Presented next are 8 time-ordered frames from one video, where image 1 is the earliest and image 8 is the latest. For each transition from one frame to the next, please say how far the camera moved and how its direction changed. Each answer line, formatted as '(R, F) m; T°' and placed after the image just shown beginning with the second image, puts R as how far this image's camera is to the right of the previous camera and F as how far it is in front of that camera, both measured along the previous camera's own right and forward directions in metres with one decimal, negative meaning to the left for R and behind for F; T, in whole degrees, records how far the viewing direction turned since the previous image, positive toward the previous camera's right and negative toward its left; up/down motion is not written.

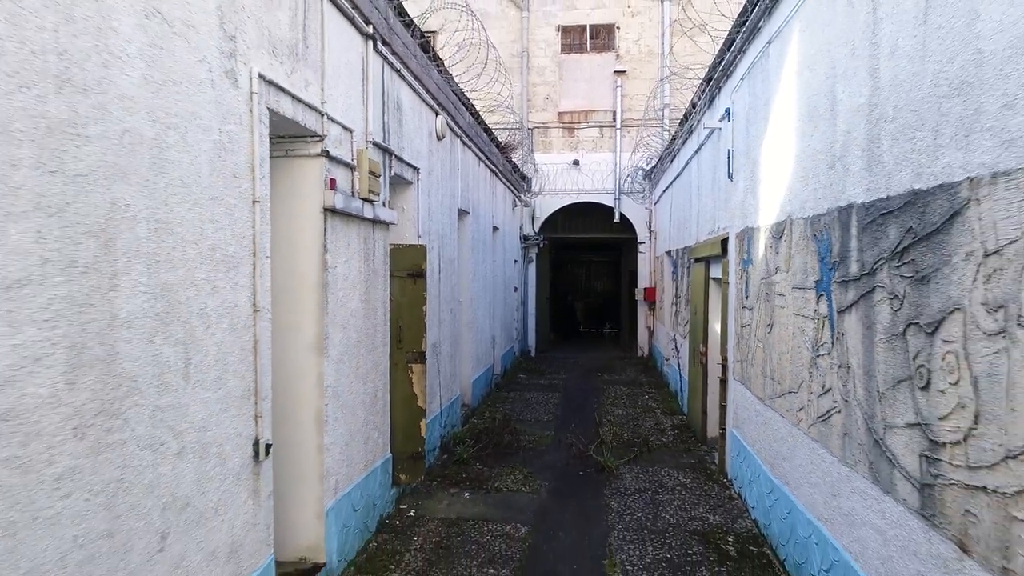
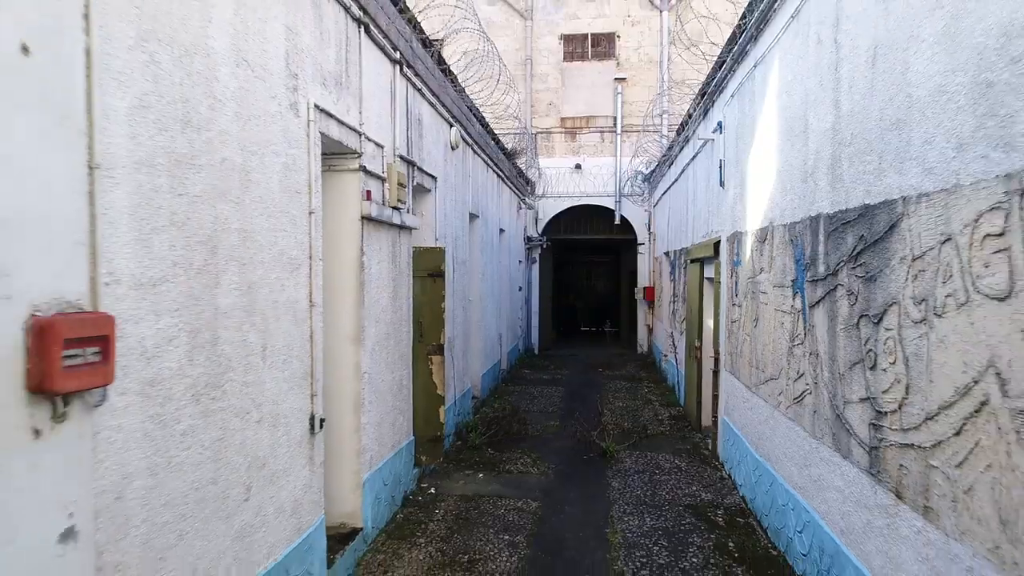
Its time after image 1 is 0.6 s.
(0.0, -0.5) m; -1°
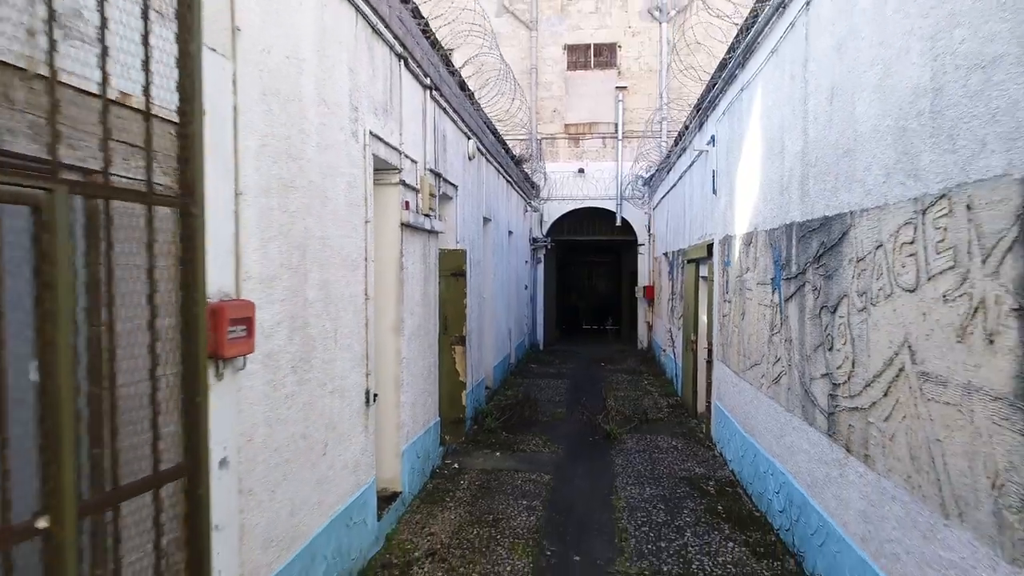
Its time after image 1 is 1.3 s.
(-0.1, -0.6) m; 0°
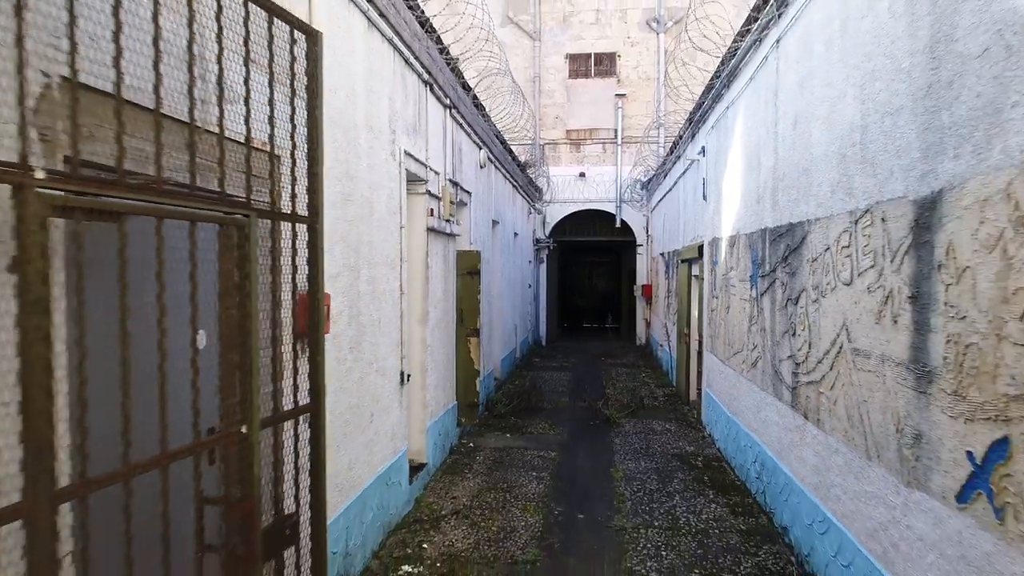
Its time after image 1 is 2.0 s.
(-0.1, -0.6) m; 0°
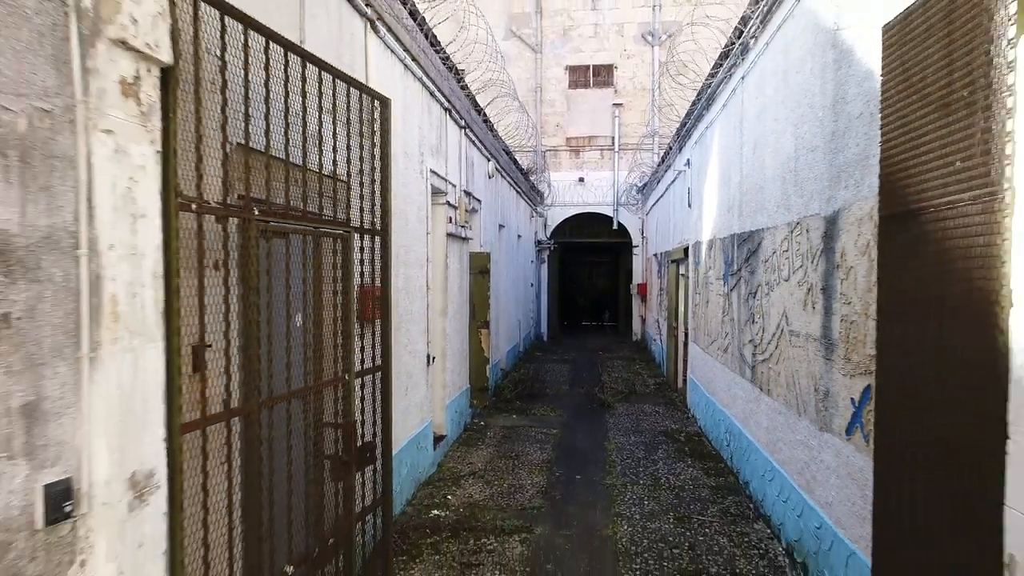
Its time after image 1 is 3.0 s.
(-0.1, -0.8) m; 0°
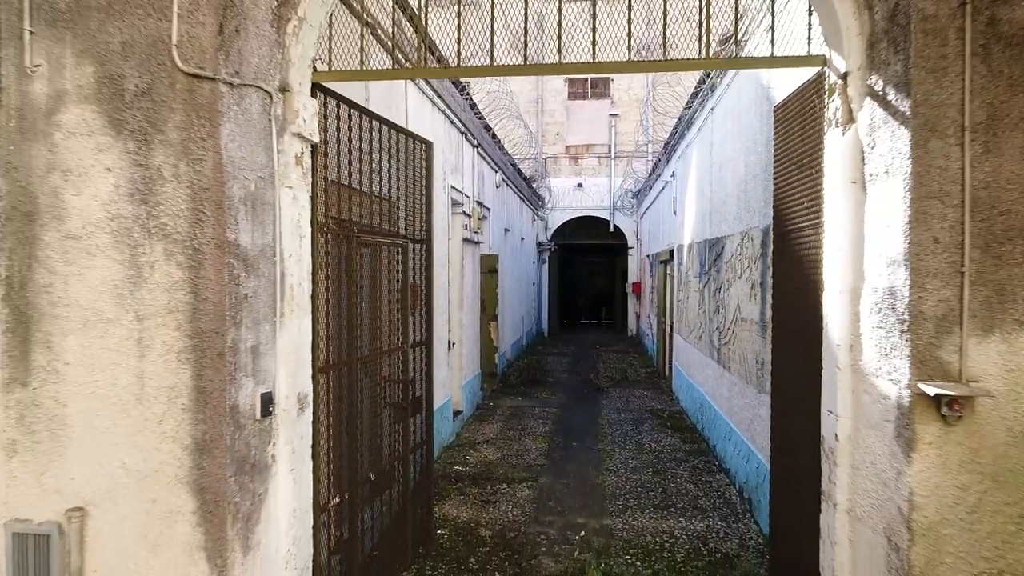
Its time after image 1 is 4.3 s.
(-0.1, -1.0) m; 0°
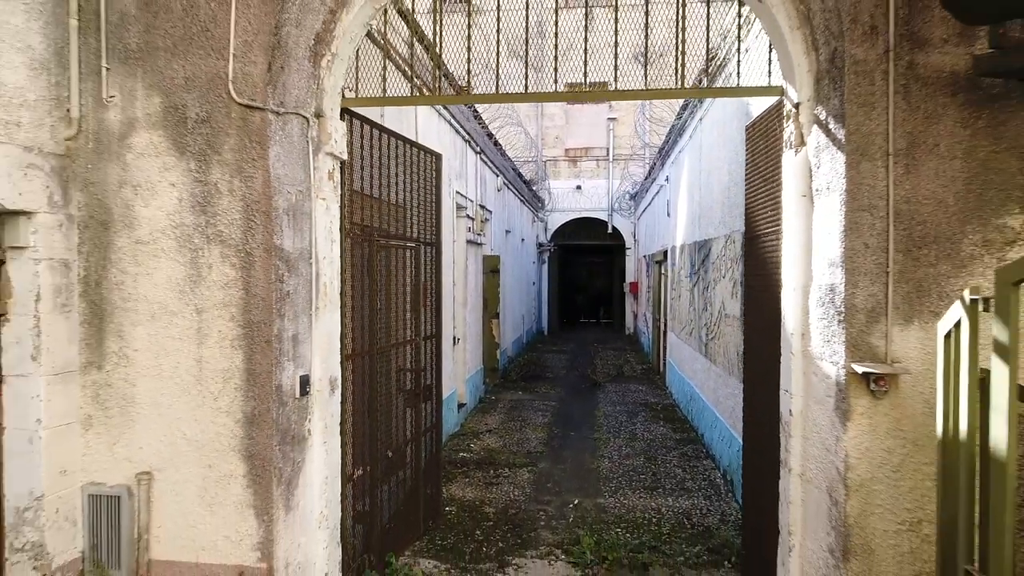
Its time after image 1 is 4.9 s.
(0.0, -0.4) m; 0°
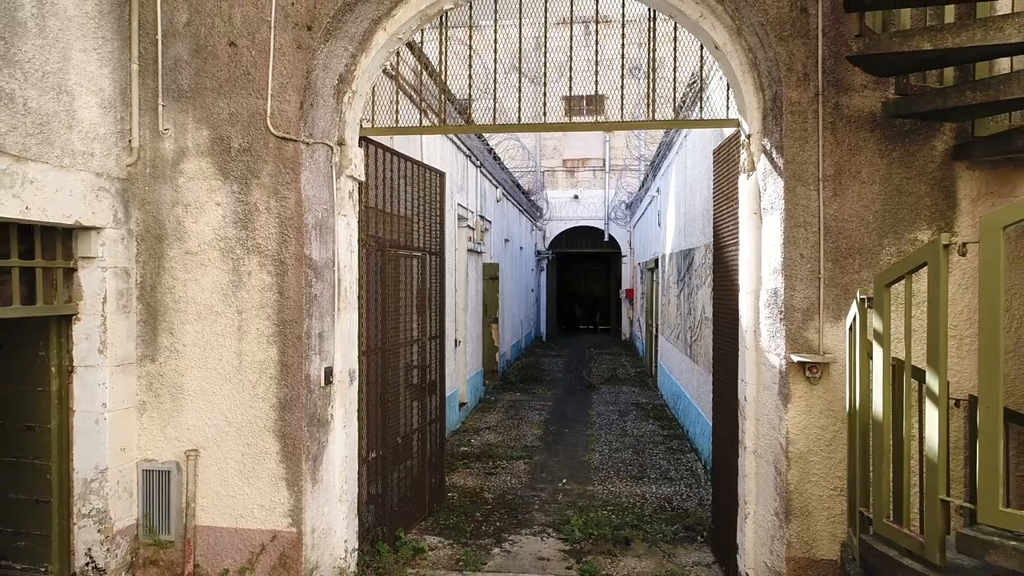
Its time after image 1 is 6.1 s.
(0.0, -0.5) m; 0°
